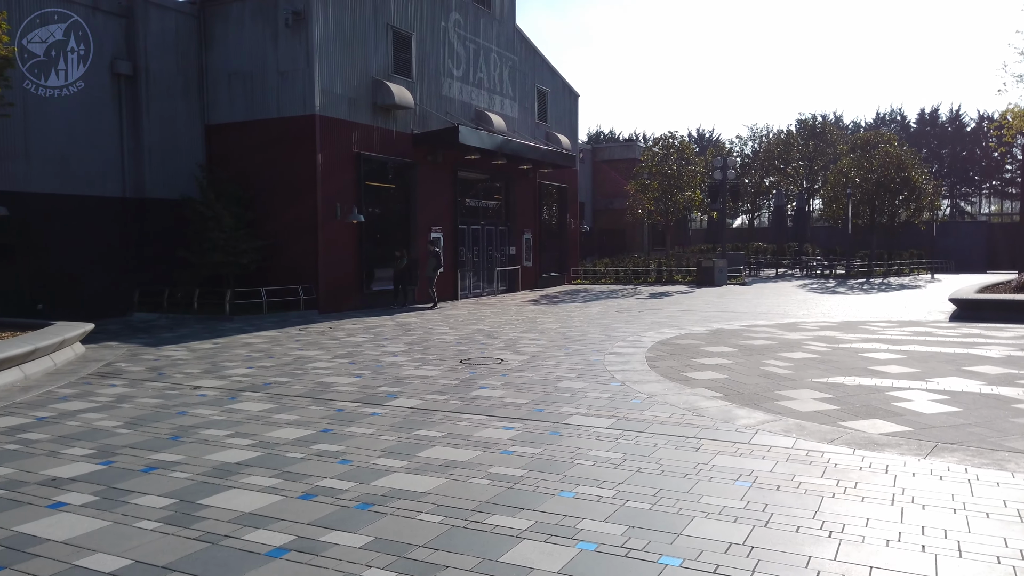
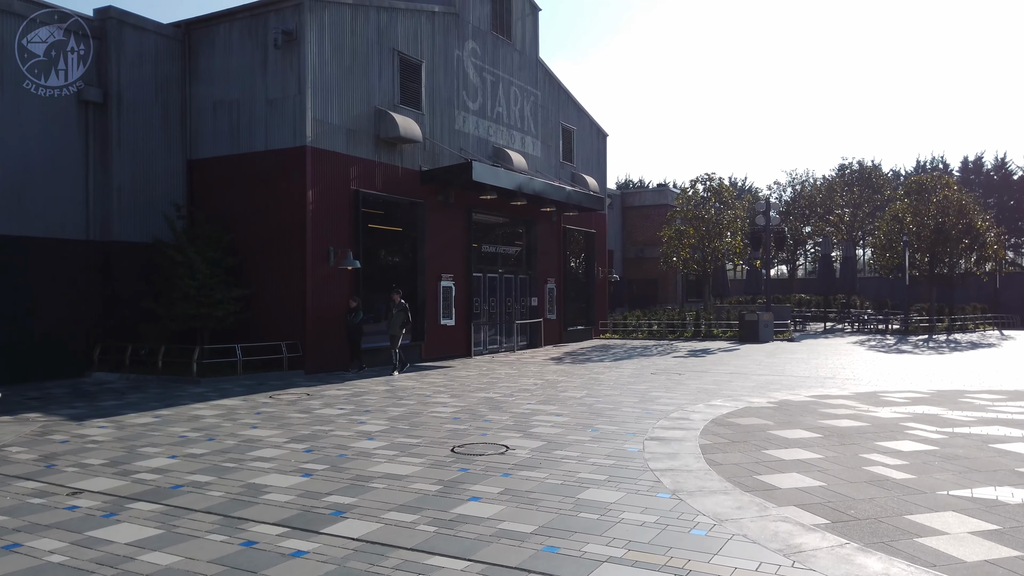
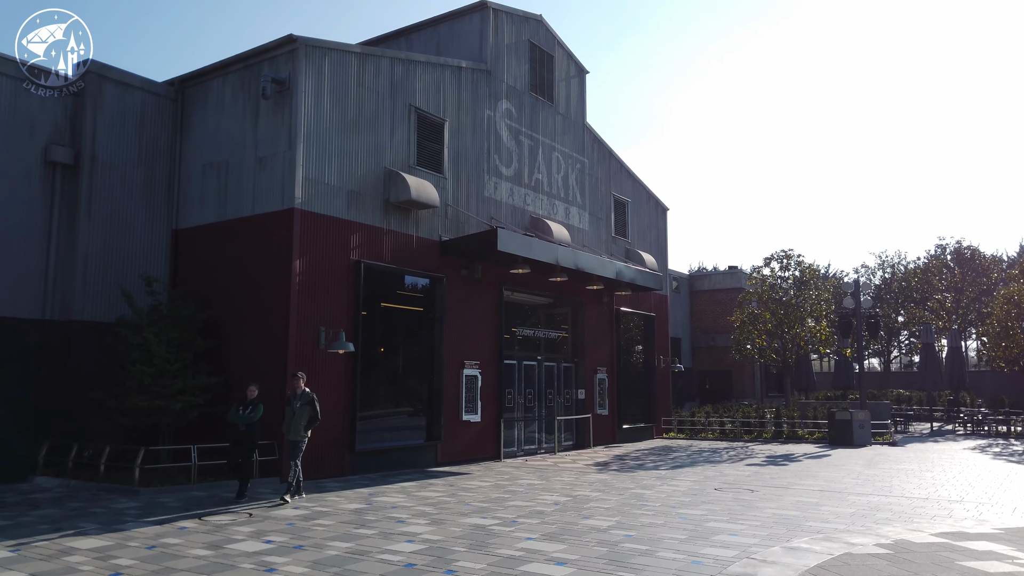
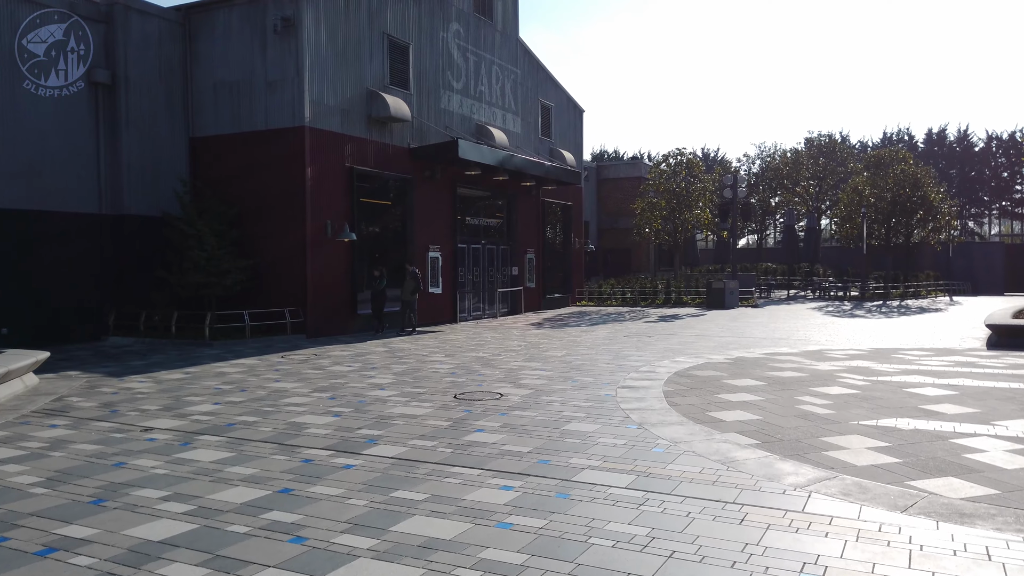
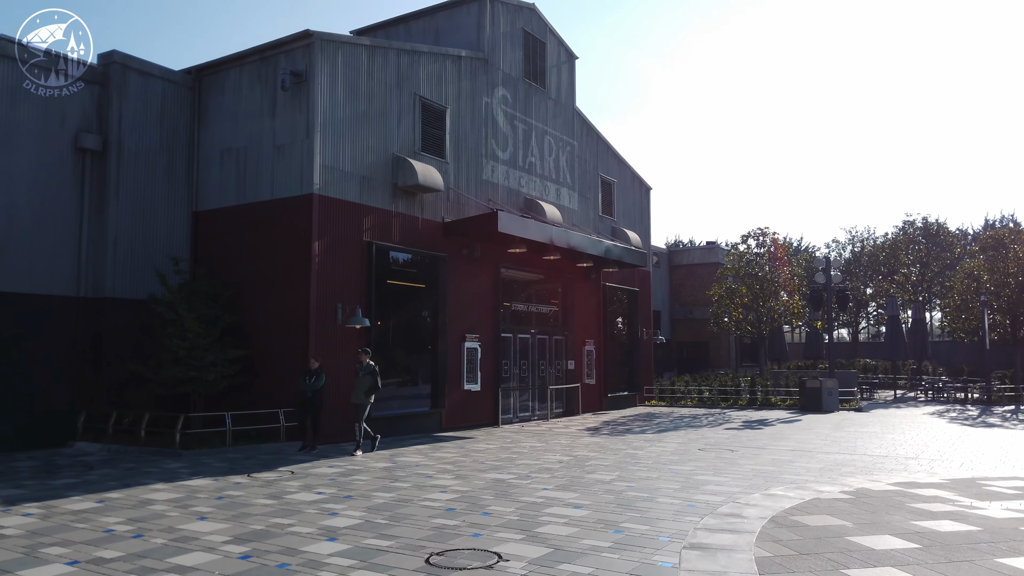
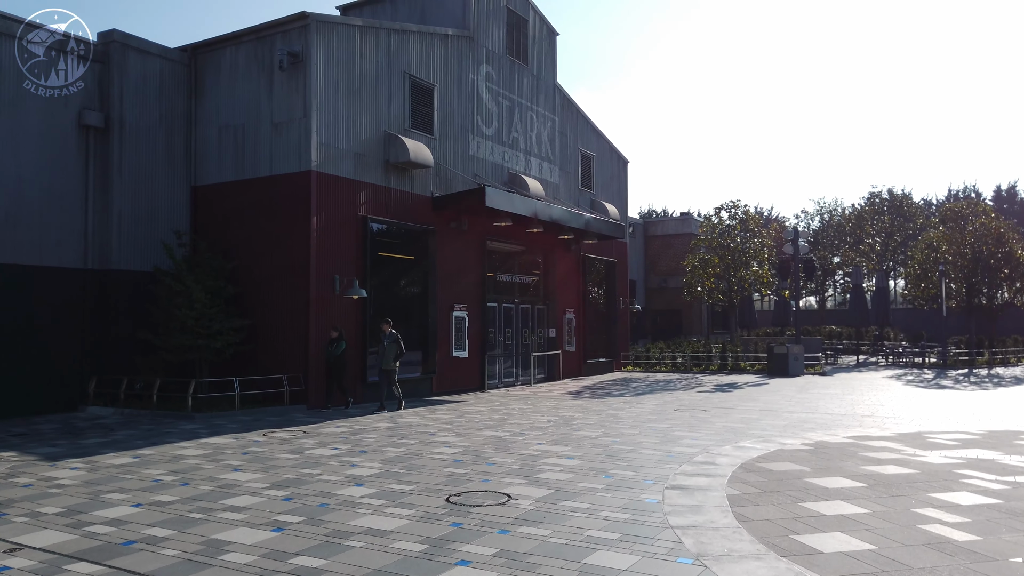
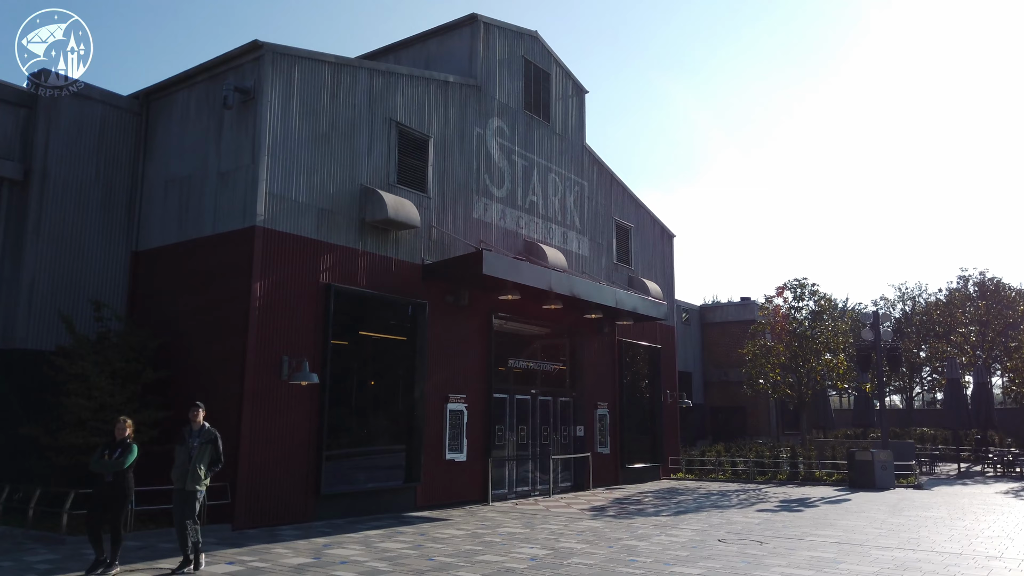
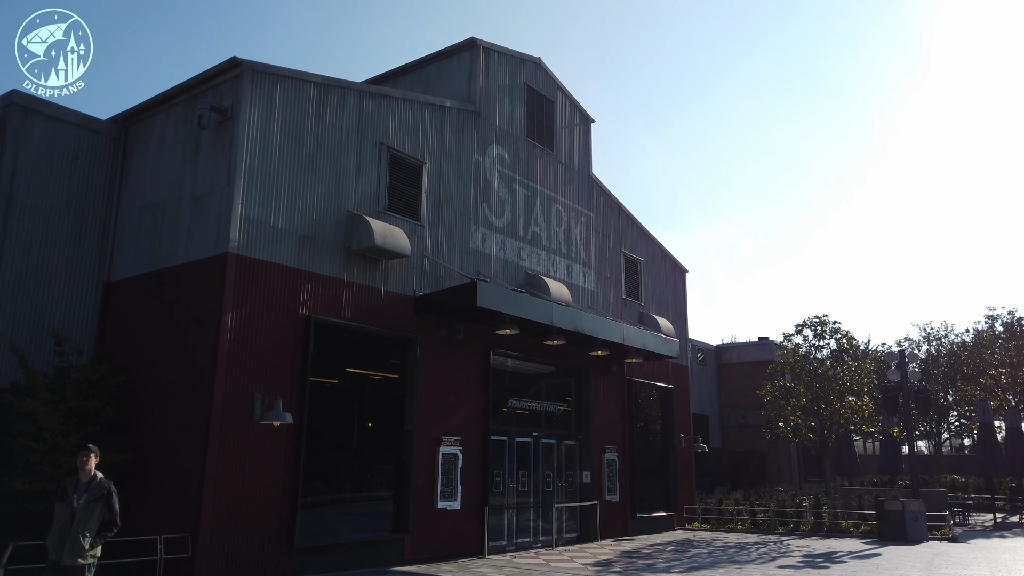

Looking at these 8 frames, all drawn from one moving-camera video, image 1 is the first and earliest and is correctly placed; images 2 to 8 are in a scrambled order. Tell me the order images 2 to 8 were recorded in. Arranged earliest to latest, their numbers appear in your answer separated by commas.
4, 2, 6, 5, 3, 7, 8
